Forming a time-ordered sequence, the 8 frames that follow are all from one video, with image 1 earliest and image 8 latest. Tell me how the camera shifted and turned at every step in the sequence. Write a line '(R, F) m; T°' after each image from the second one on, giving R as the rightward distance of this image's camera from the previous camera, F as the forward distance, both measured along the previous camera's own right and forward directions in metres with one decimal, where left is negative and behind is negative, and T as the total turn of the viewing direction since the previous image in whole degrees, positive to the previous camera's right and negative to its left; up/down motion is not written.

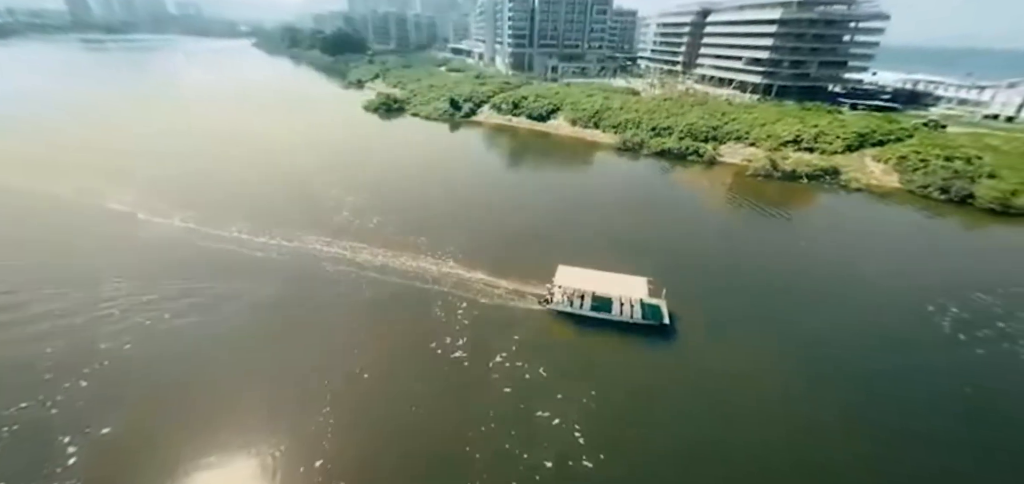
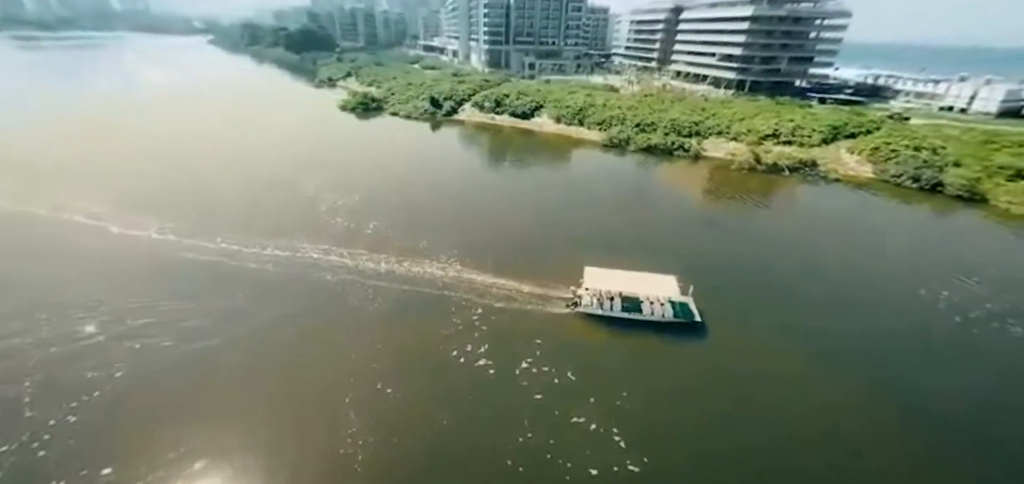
(-1.6, +0.4) m; +4°
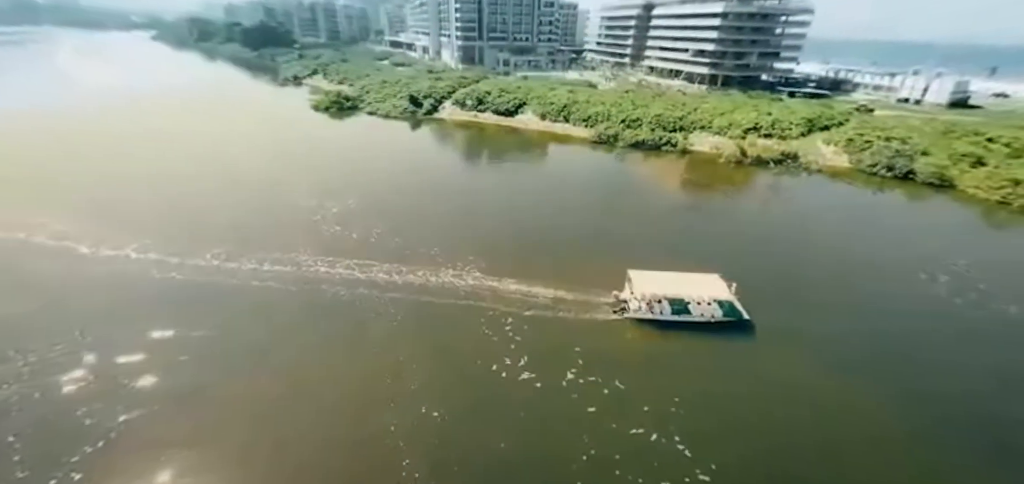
(-2.3, +0.7) m; +5°
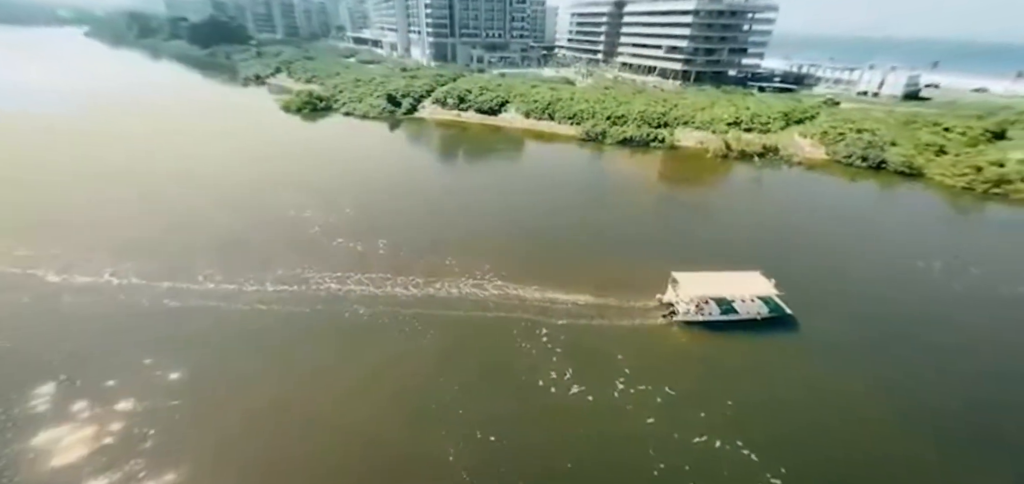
(-2.3, +0.7) m; +5°
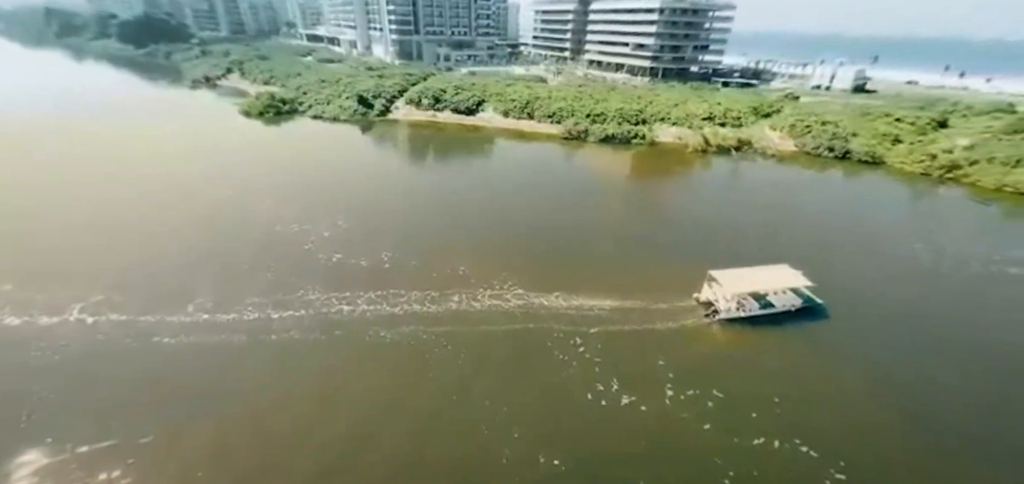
(-2.3, +0.8) m; +6°
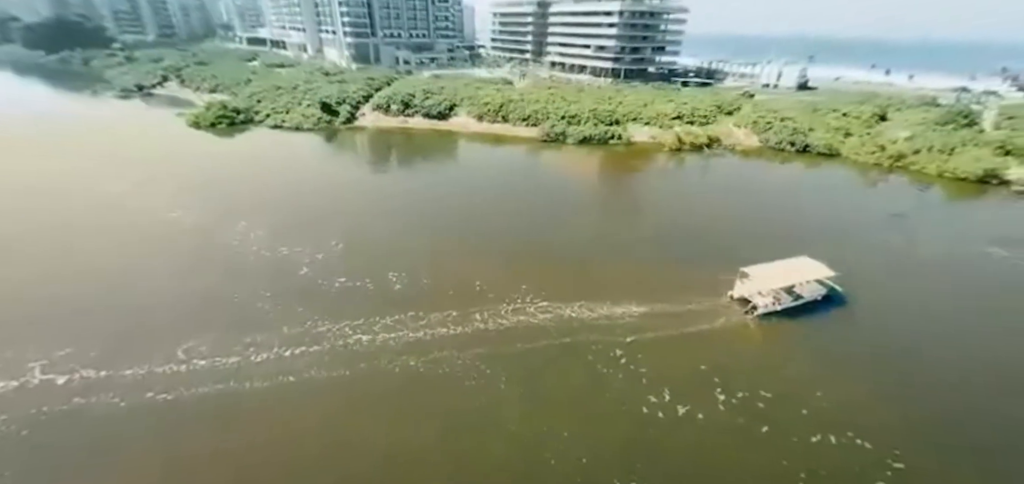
(-2.5, +0.9) m; +7°
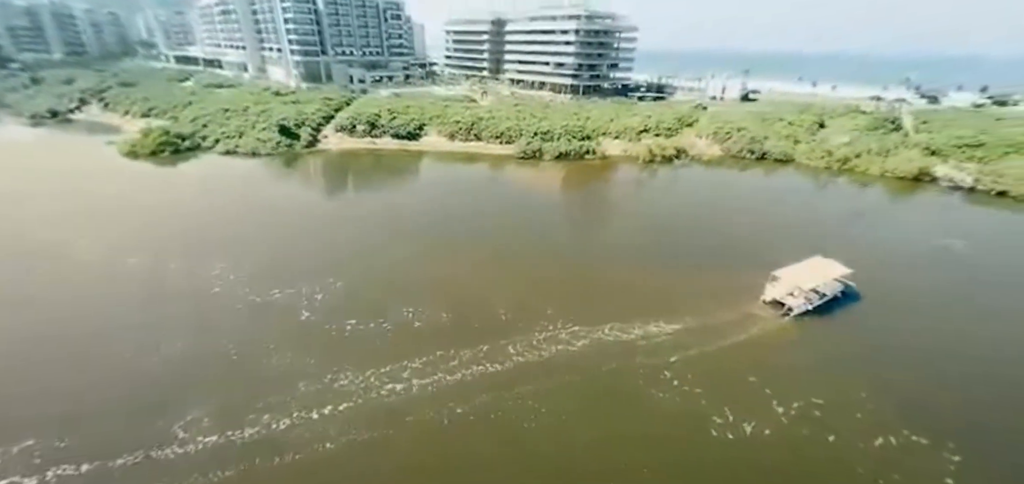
(-2.8, +1.0) m; +7°
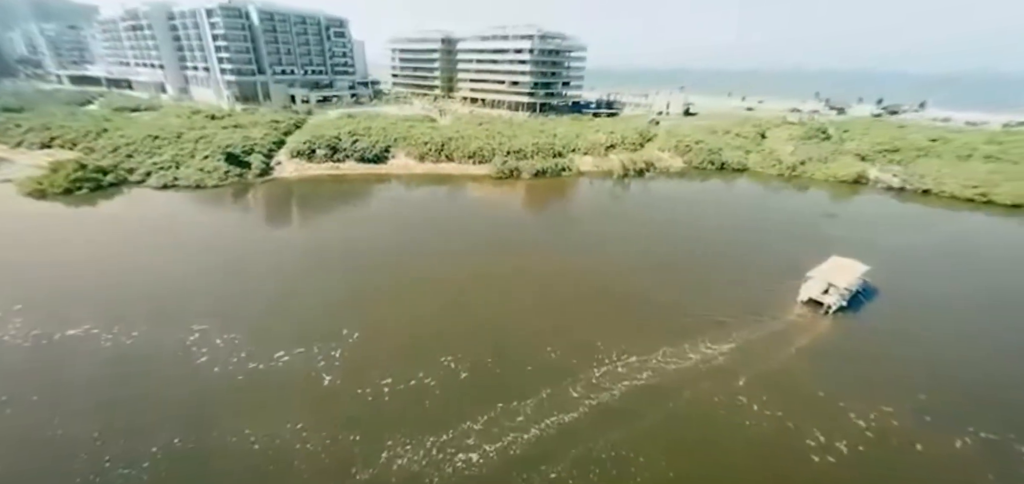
(-3.6, +1.6) m; +9°
